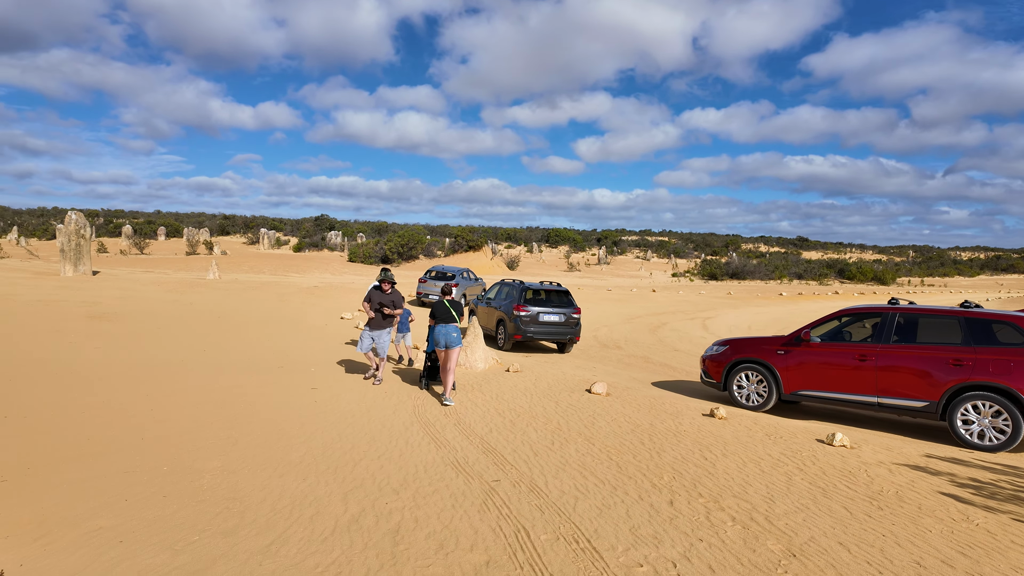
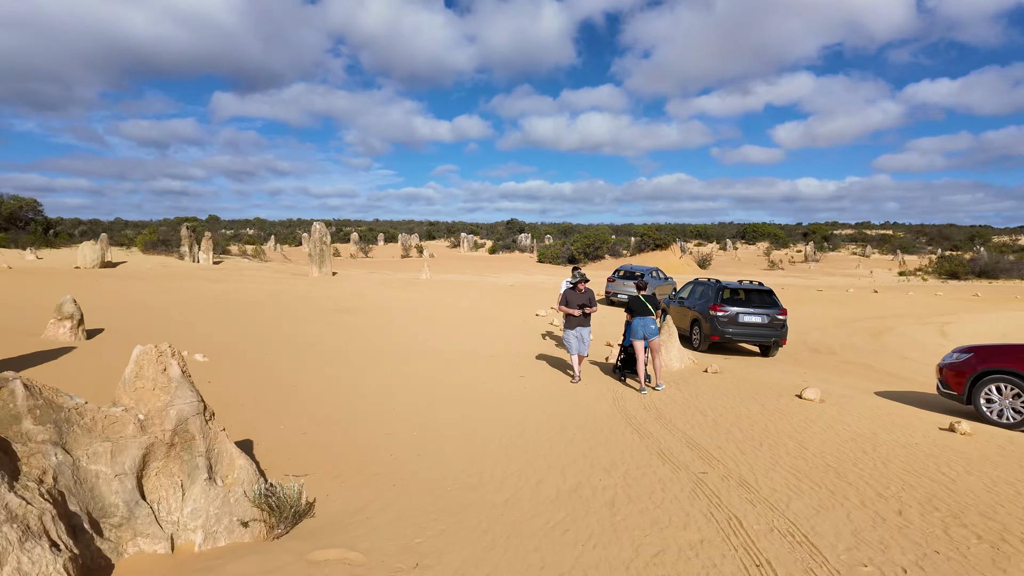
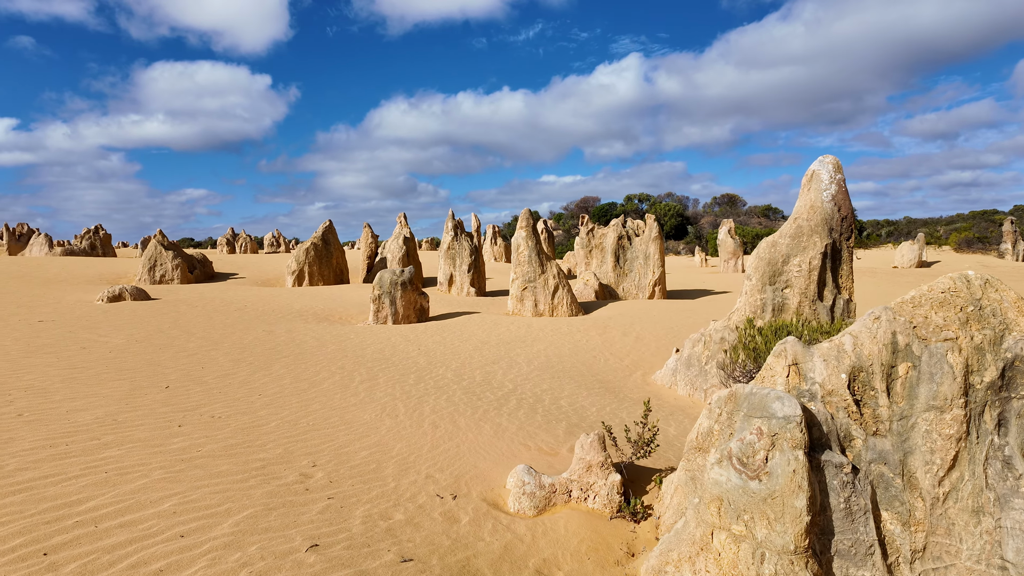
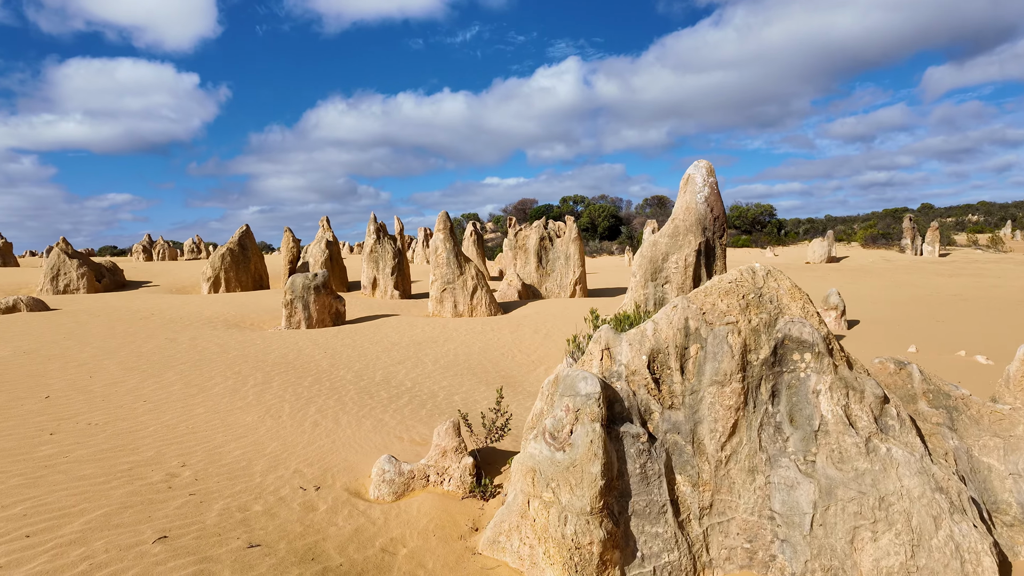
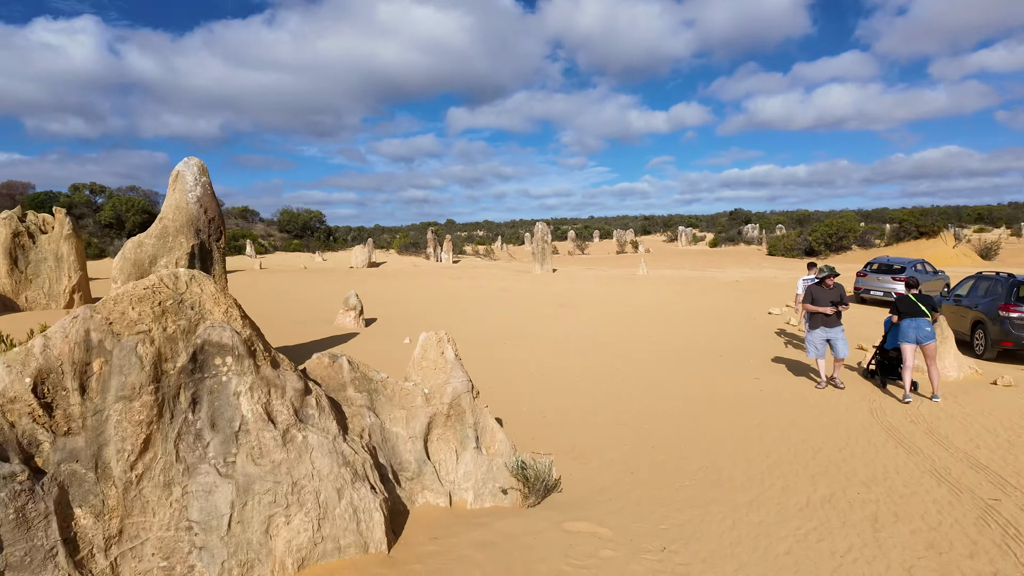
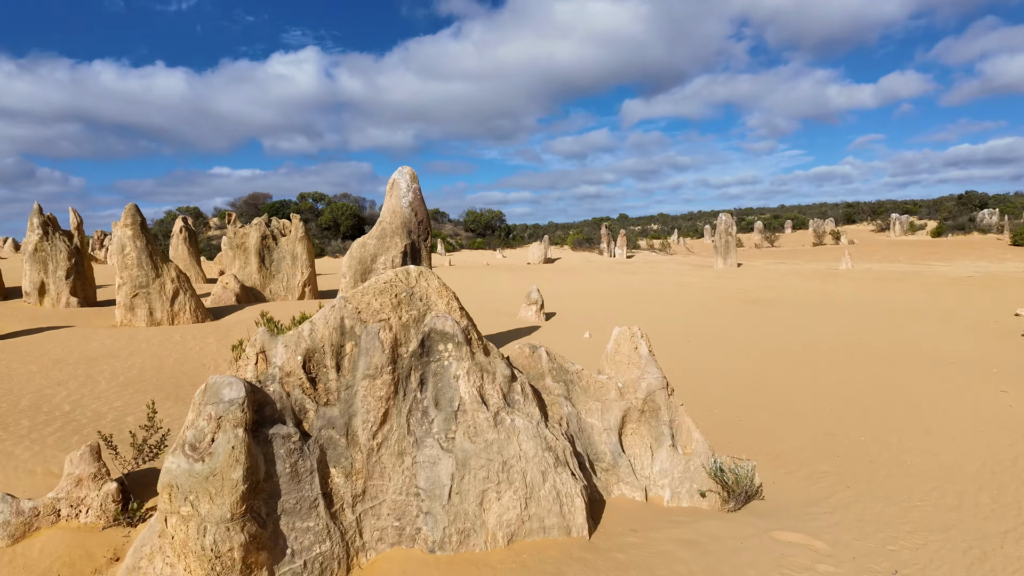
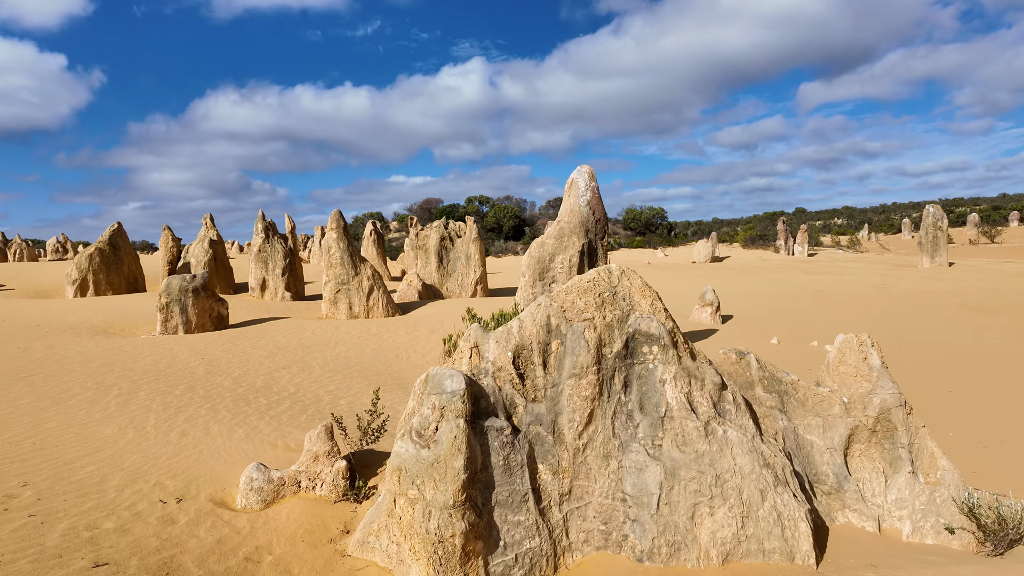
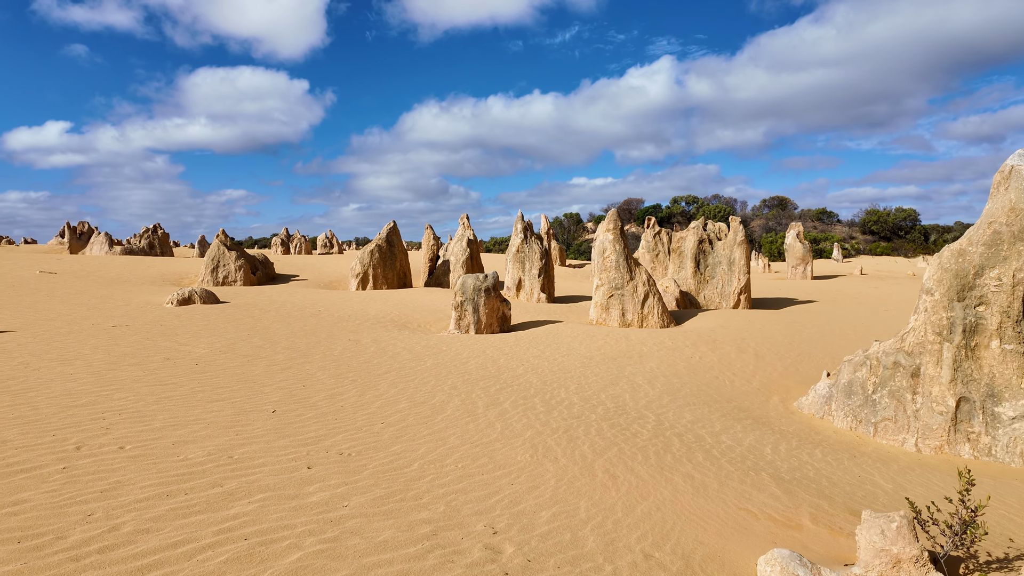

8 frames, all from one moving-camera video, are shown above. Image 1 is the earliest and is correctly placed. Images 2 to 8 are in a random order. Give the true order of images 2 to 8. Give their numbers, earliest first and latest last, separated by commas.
2, 5, 6, 7, 4, 3, 8
